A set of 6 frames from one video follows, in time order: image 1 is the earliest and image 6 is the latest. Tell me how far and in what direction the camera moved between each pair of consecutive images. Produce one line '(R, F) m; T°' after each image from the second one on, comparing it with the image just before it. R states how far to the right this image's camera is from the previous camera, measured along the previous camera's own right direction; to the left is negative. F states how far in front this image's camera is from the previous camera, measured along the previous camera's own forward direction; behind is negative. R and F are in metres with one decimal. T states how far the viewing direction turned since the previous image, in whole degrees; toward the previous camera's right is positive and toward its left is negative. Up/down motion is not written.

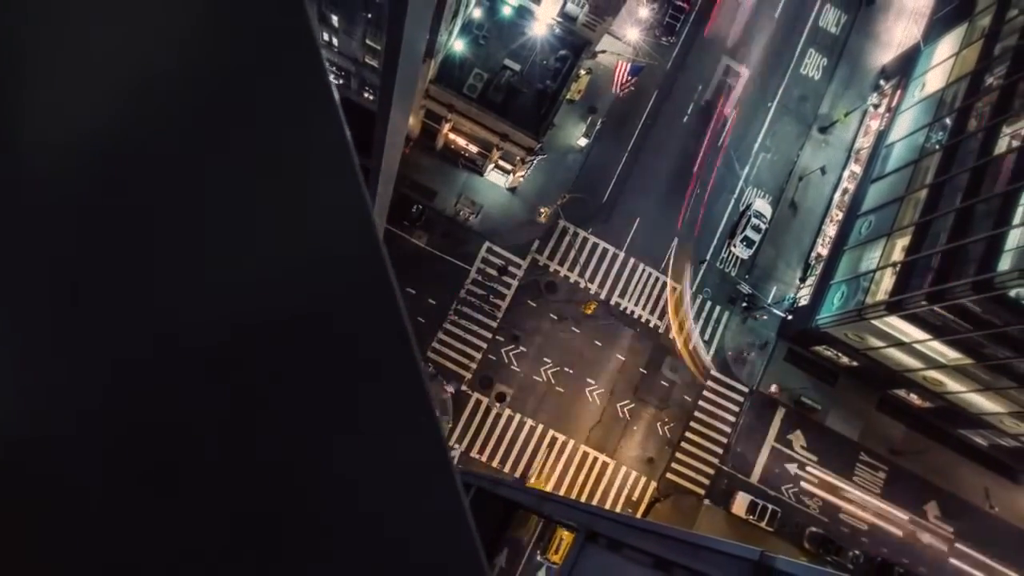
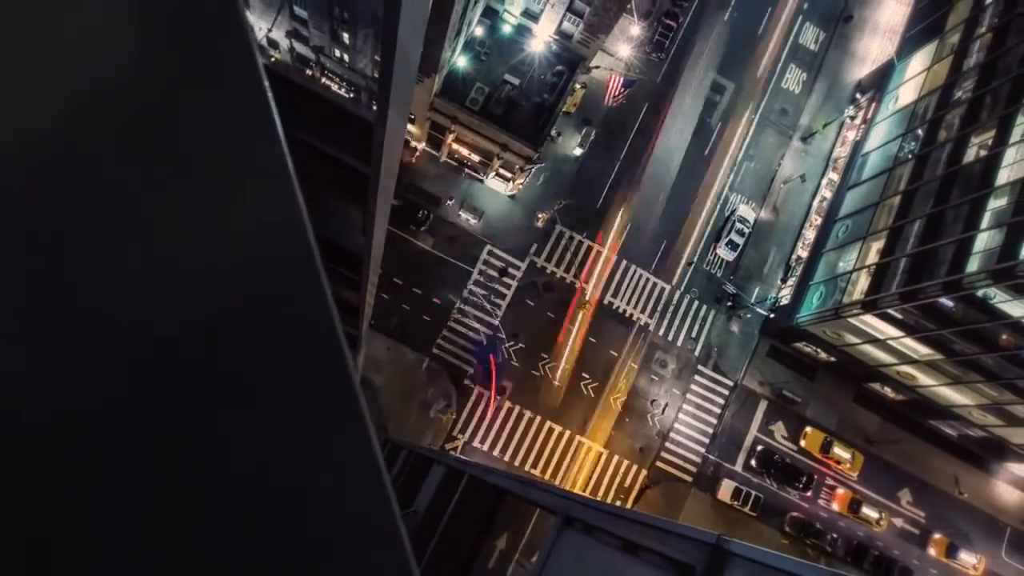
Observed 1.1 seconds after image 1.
(-0.1, -1.8) m; 0°
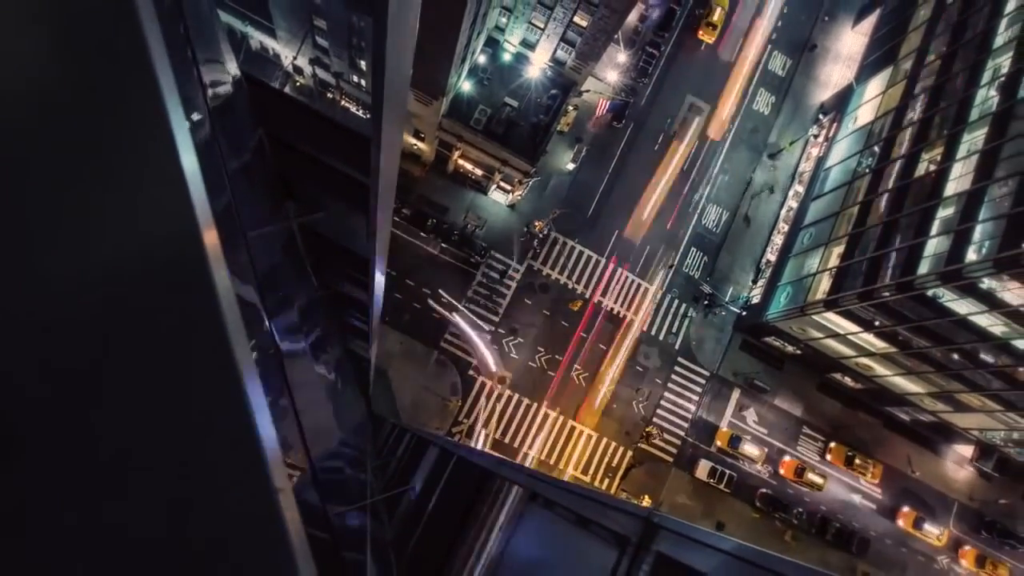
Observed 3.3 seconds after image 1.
(-0.1, -3.4) m; 0°
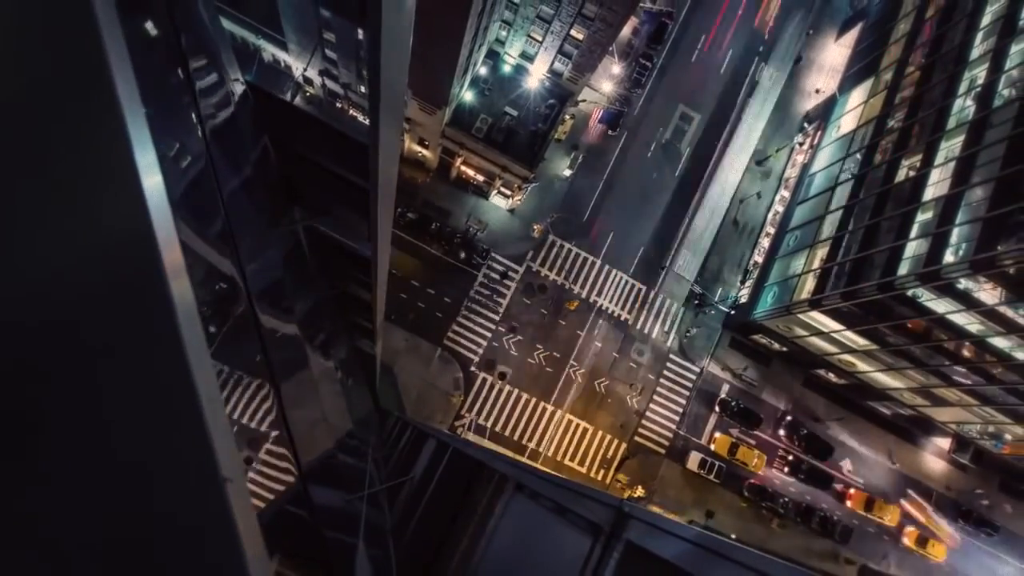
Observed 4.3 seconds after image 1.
(-0.1, -1.6) m; 0°
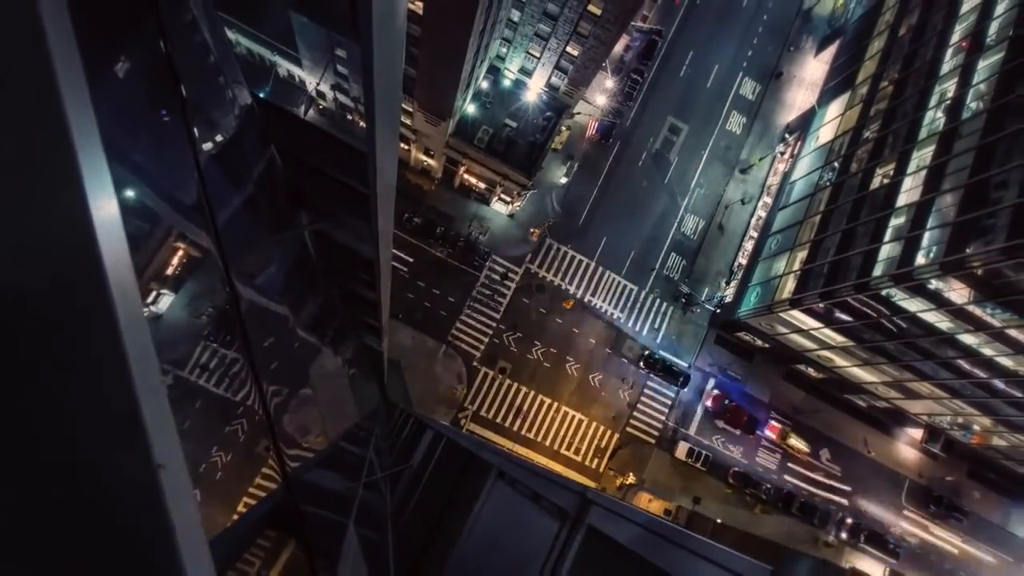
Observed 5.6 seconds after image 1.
(-0.1, -2.3) m; 0°
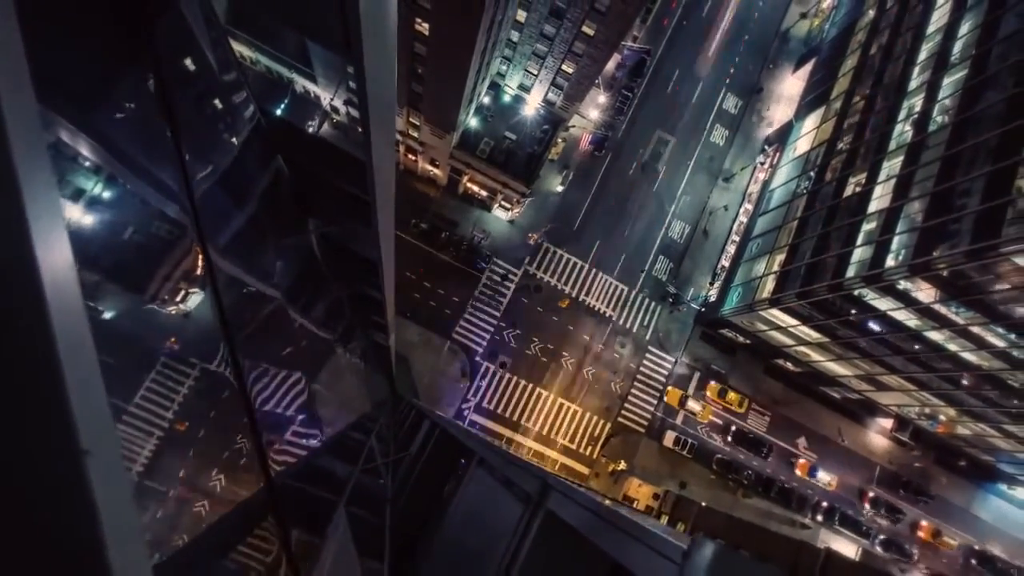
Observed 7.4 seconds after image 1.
(-0.1, -2.8) m; 0°
